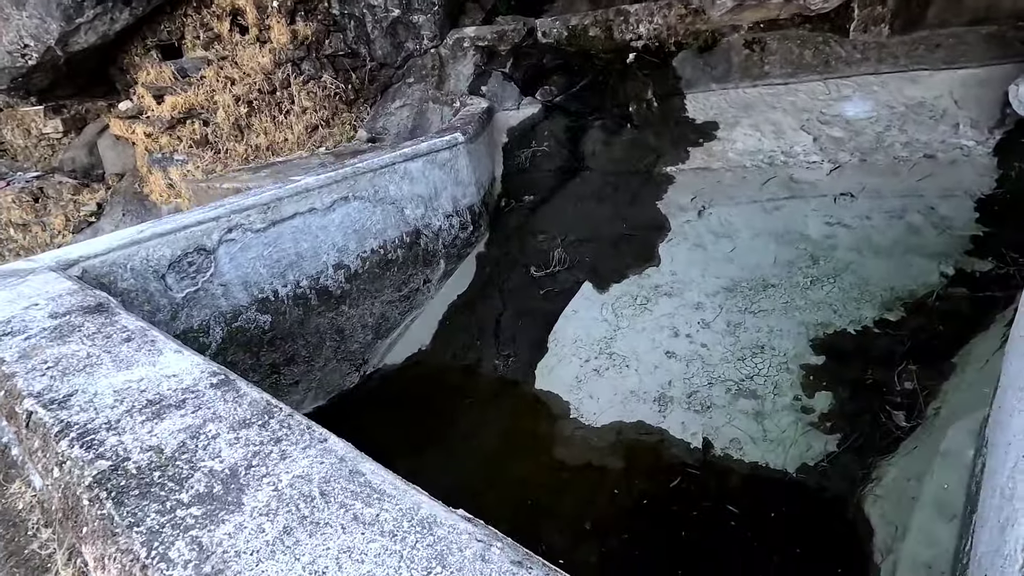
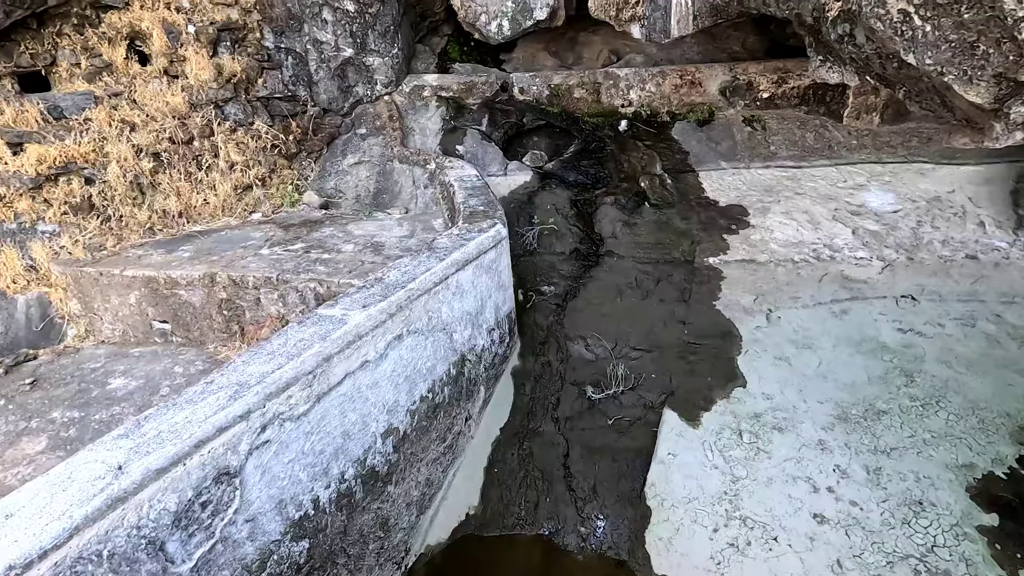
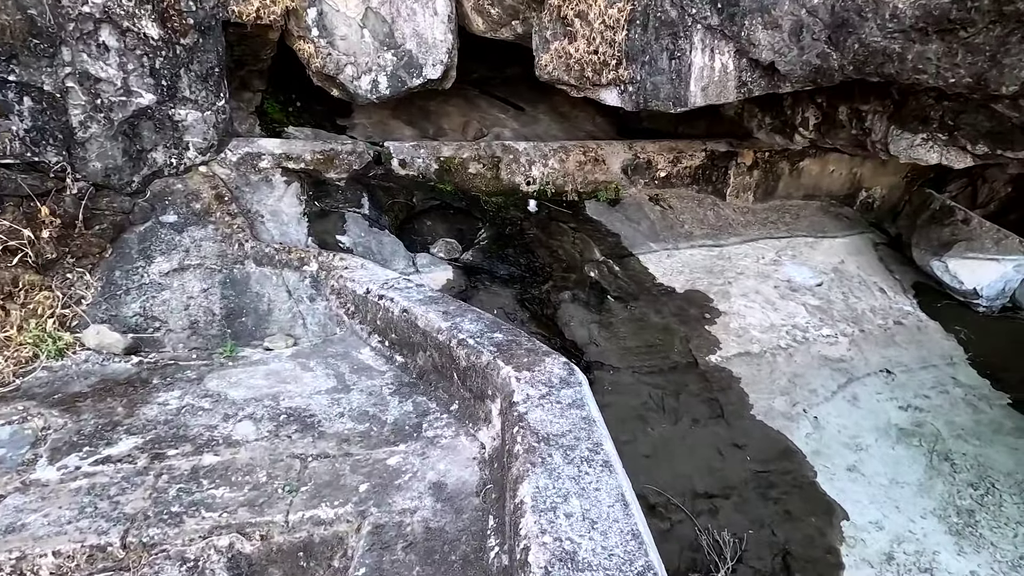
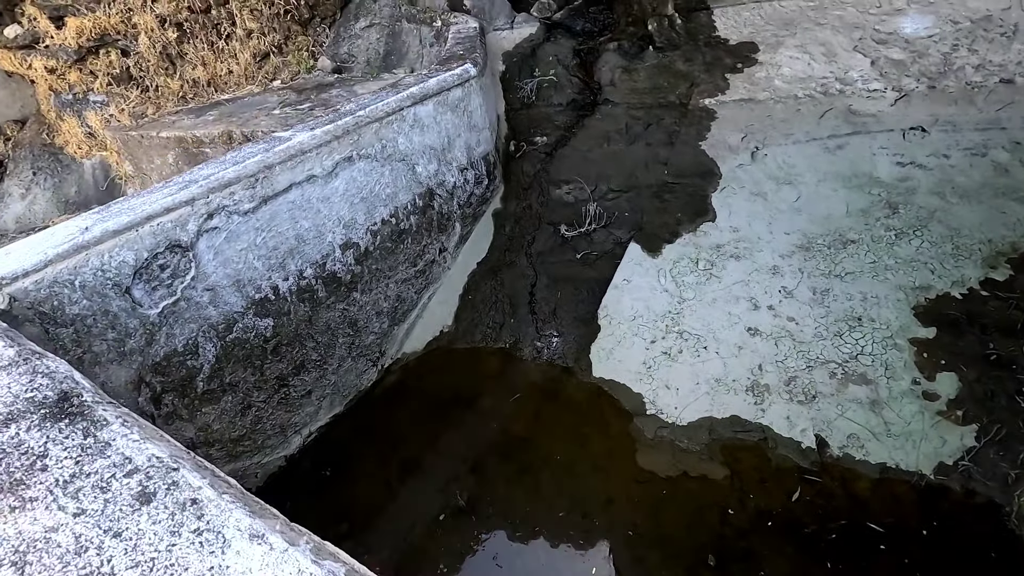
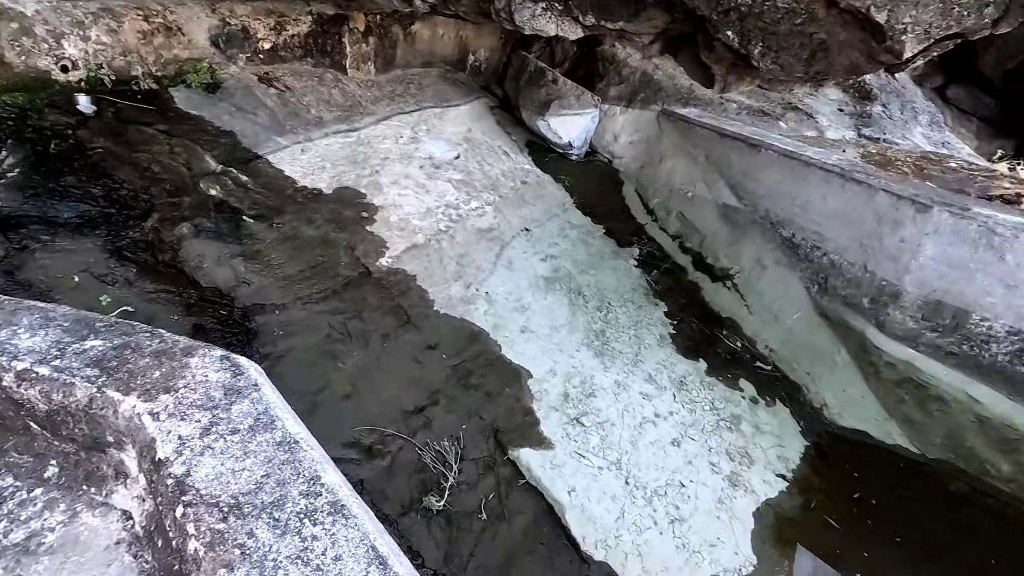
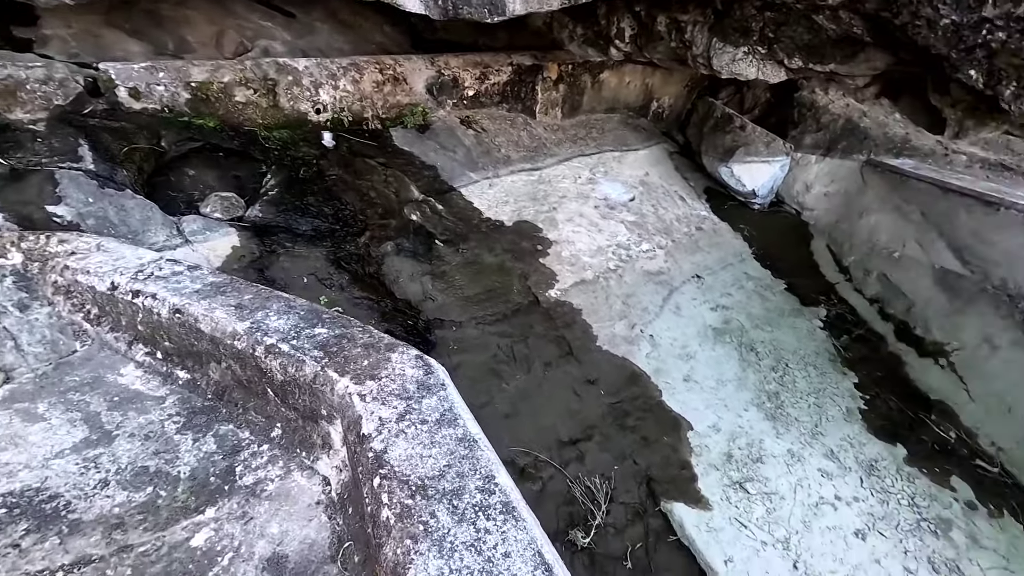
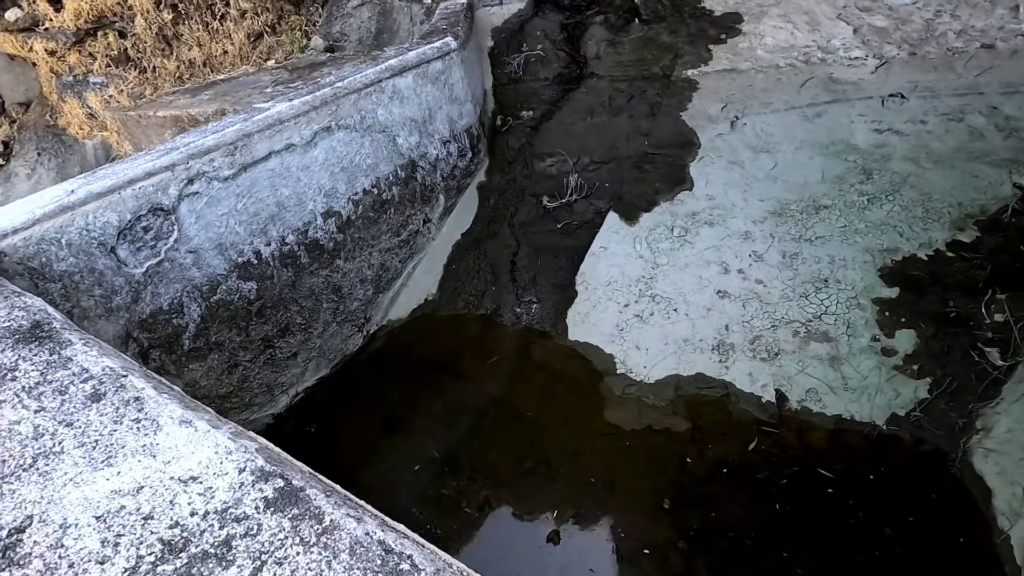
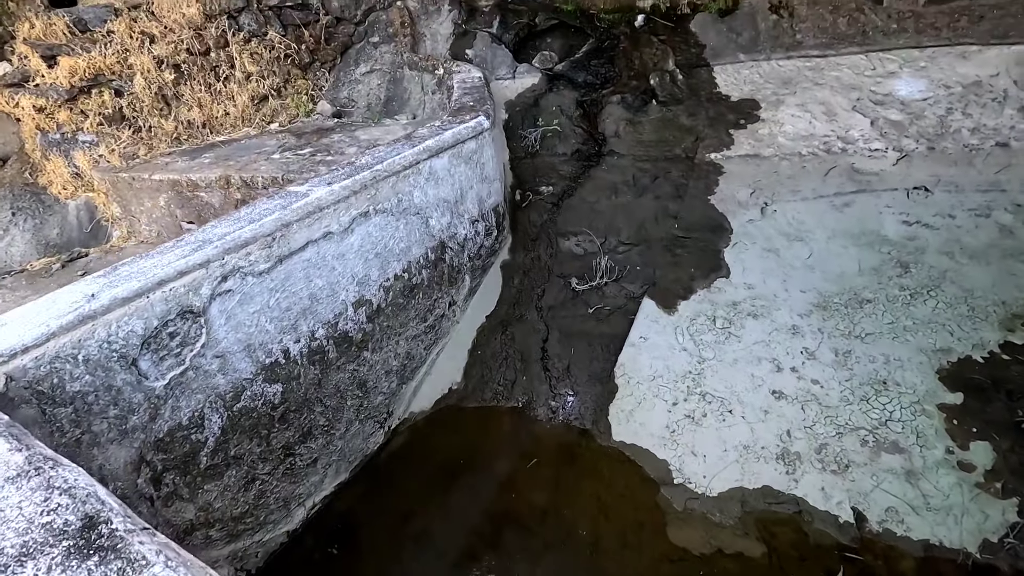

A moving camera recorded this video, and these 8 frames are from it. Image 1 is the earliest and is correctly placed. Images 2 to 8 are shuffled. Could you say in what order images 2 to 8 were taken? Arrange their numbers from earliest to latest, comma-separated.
7, 4, 8, 2, 3, 6, 5
